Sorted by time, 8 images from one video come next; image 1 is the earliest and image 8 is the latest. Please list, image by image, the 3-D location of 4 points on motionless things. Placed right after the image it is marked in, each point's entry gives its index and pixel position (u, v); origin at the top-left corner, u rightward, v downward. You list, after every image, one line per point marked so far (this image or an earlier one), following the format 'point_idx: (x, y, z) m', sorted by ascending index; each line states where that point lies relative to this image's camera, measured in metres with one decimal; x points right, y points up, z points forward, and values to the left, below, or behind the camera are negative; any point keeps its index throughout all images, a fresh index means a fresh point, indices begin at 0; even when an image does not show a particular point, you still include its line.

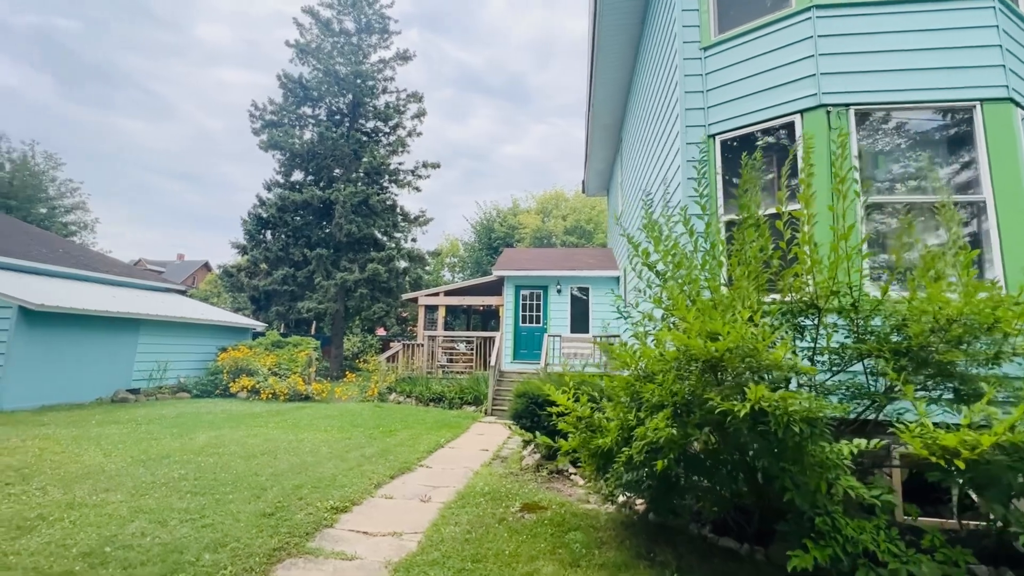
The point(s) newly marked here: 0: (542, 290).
0: (+0.8, -0.1, +12.7) m
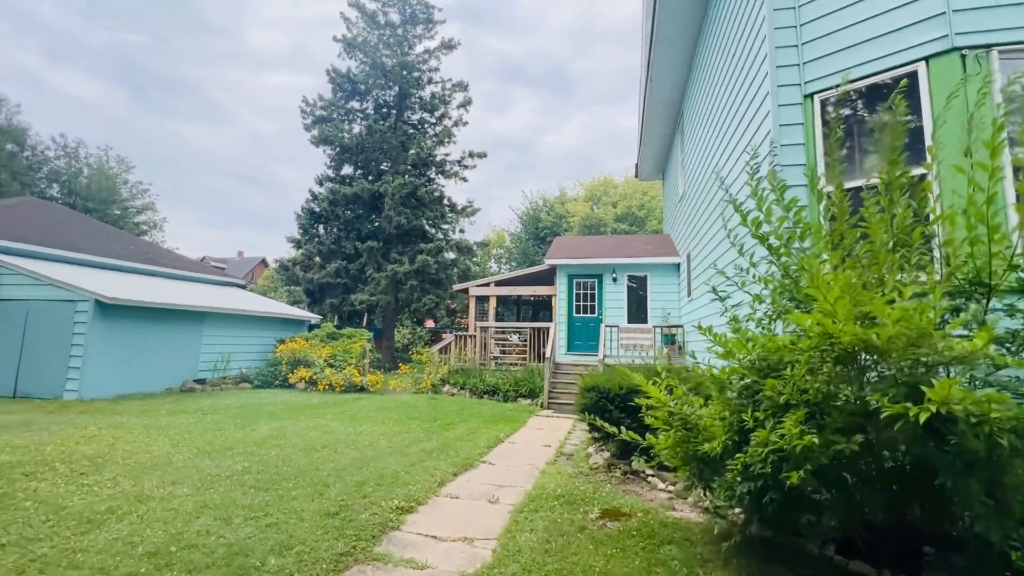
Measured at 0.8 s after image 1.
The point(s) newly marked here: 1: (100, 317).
0: (+2.2, +0.2, +12.1) m
1: (-7.6, -0.5, +8.6) m
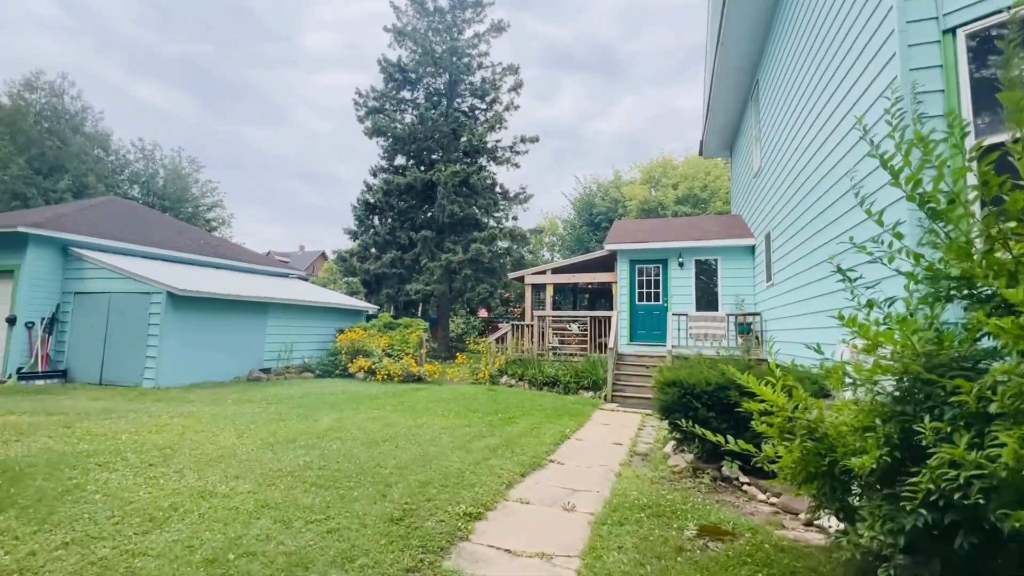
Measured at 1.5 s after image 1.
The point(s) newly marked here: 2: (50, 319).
0: (+3.6, +0.6, +11.4) m
1: (-6.4, -0.4, +9.0) m
2: (-9.4, -0.6, +9.6) m
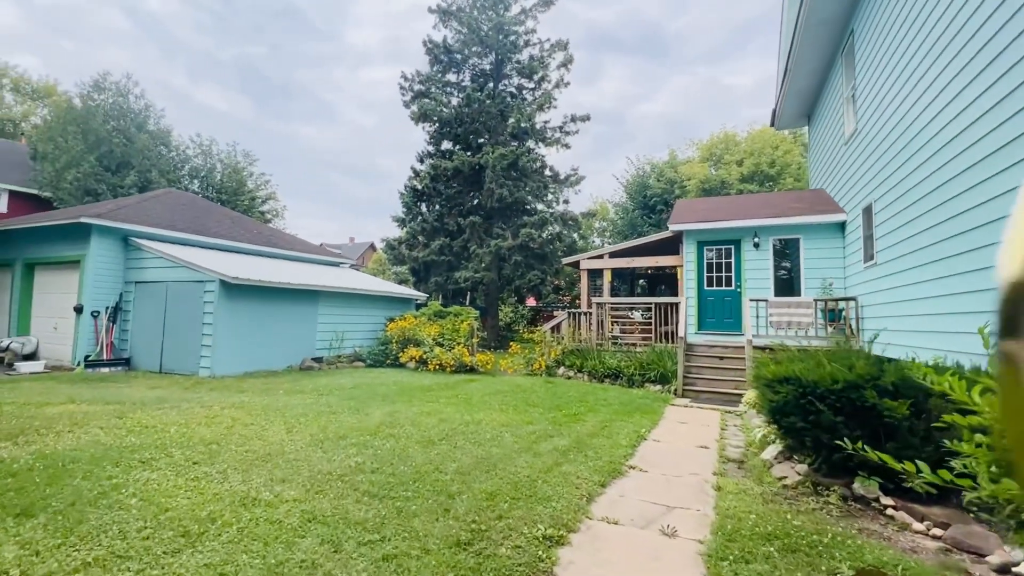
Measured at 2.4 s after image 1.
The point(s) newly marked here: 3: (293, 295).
0: (+4.8, +0.9, +10.3) m
1: (-5.4, -0.2, +8.9) m
2: (-8.3, -0.4, +9.8) m
3: (-4.8, -0.2, +10.3) m
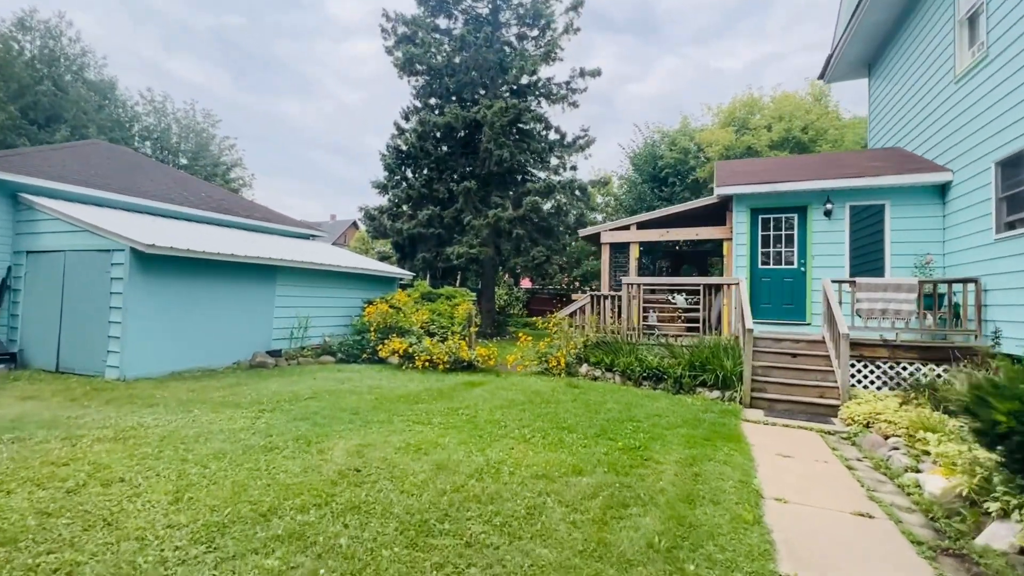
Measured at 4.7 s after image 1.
0: (+5.0, +1.3, +8.3) m
1: (-5.2, +0.2, +6.6) m
2: (-8.1, 0.0, +7.4) m
3: (-4.6, +0.3, +8.1) m
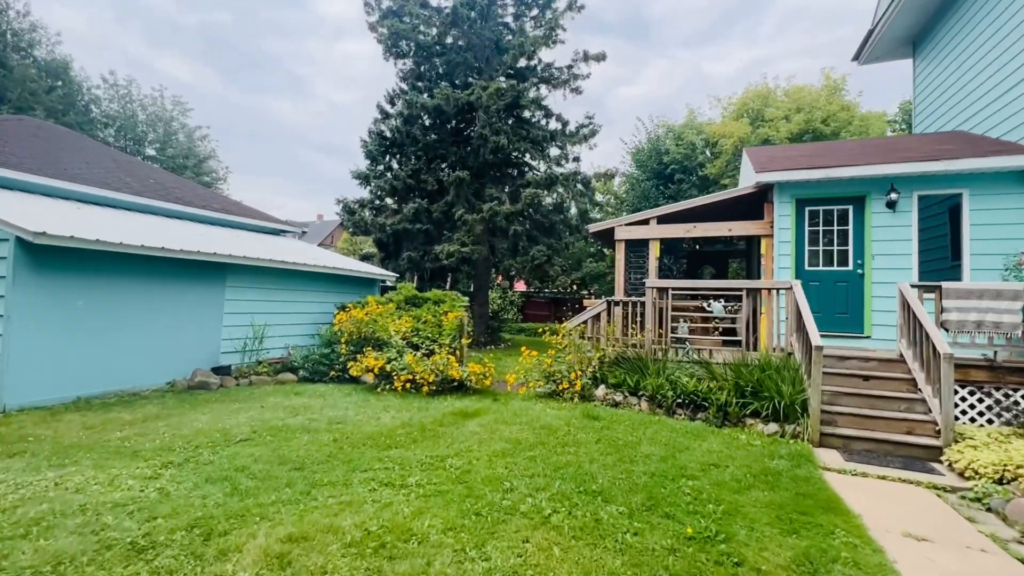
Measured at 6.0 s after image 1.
0: (+5.0, +1.2, +7.0) m
1: (-5.1, +0.2, +5.1) m
2: (-8.1, 0.0, +5.8) m
3: (-4.6, +0.3, +6.5) m
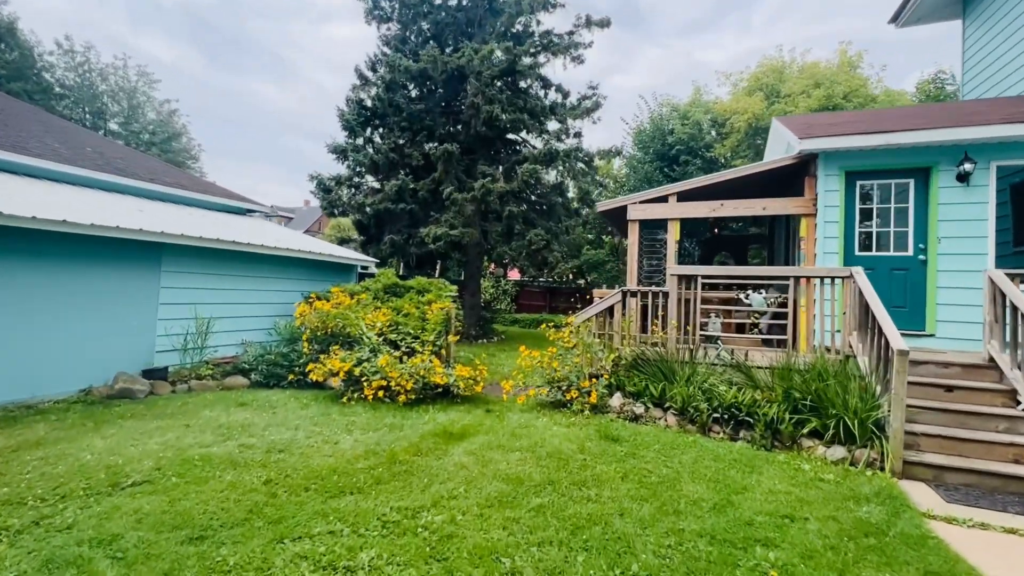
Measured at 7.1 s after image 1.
0: (+5.0, +1.4, +5.9) m
1: (-5.1, +0.3, +3.8) m
2: (-8.1, +0.2, +4.5) m
3: (-4.7, +0.4, +5.3) m
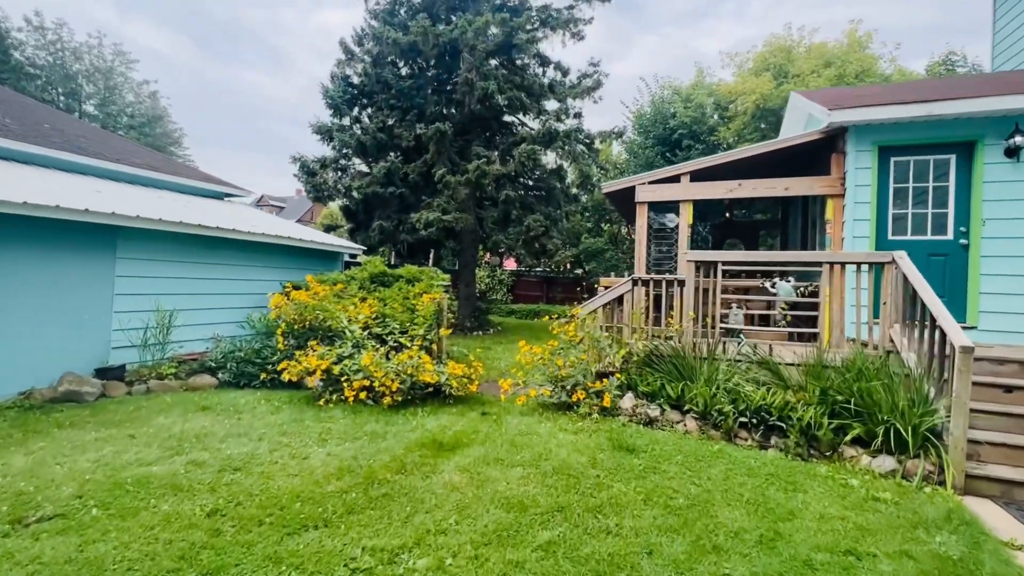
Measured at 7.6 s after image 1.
0: (+5.0, +1.5, +5.3) m
1: (-5.1, +0.4, +3.2) m
2: (-8.1, +0.3, +3.8) m
3: (-4.7, +0.5, +4.6) m
